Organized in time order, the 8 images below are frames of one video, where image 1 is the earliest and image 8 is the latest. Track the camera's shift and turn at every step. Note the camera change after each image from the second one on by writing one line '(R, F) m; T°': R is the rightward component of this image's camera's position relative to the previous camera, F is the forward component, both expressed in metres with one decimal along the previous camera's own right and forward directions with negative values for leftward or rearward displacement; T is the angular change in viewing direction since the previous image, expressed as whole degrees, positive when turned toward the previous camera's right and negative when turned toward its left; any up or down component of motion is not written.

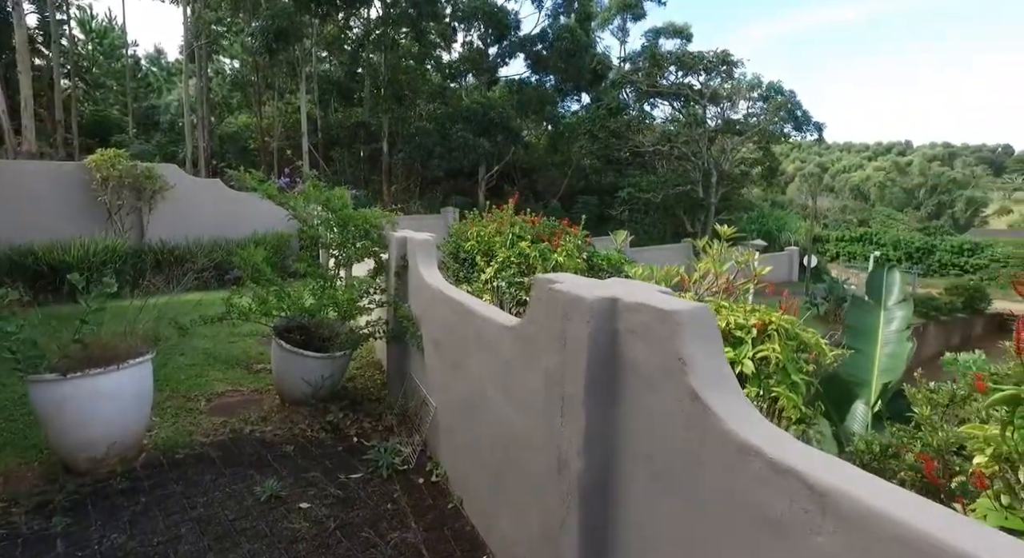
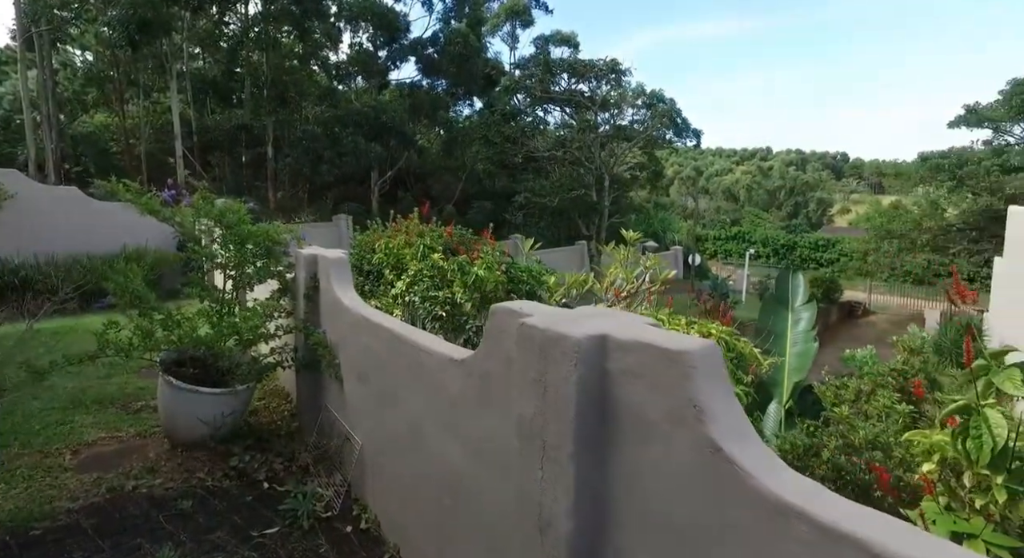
(-0.2, +0.3) m; +9°
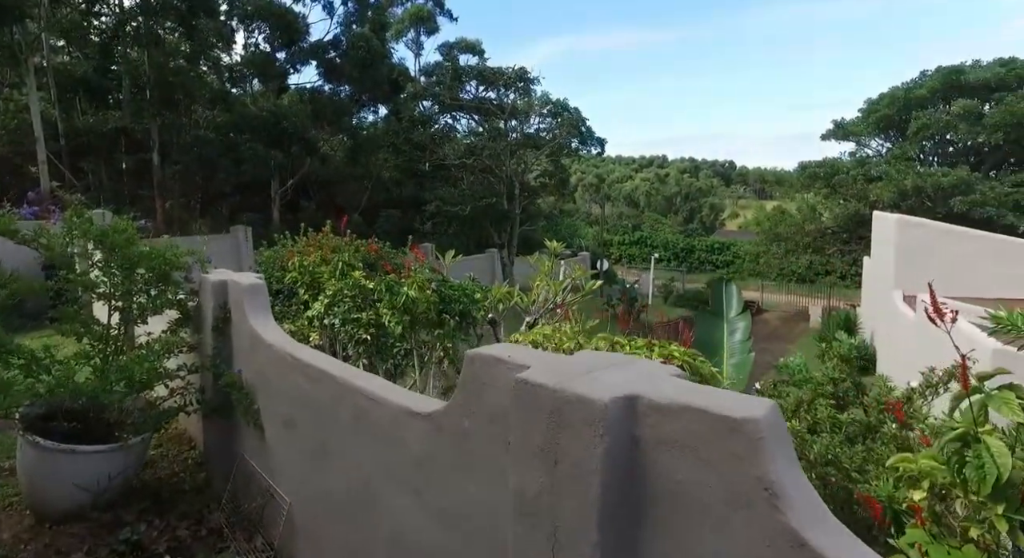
(-0.2, +0.3) m; +8°
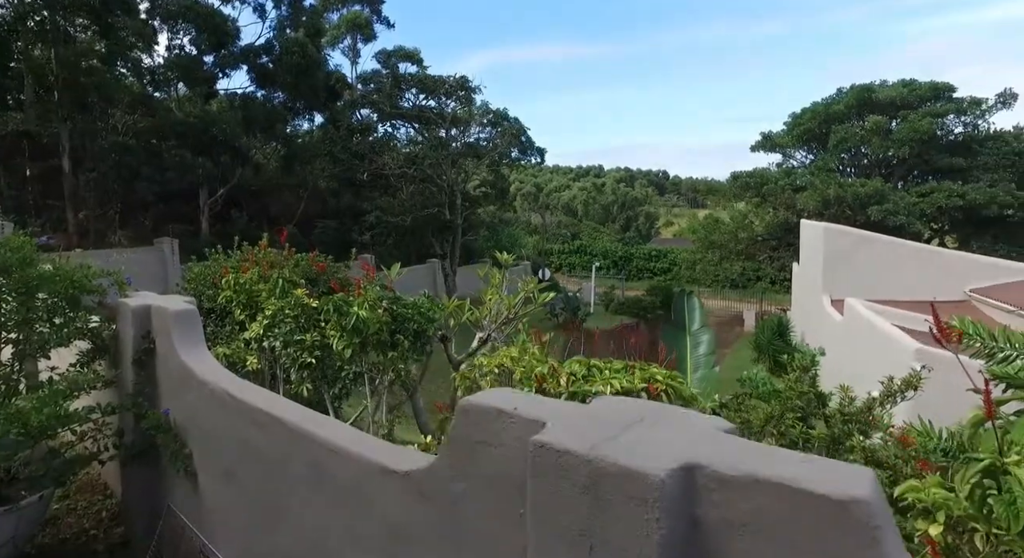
(-0.1, +0.3) m; +5°
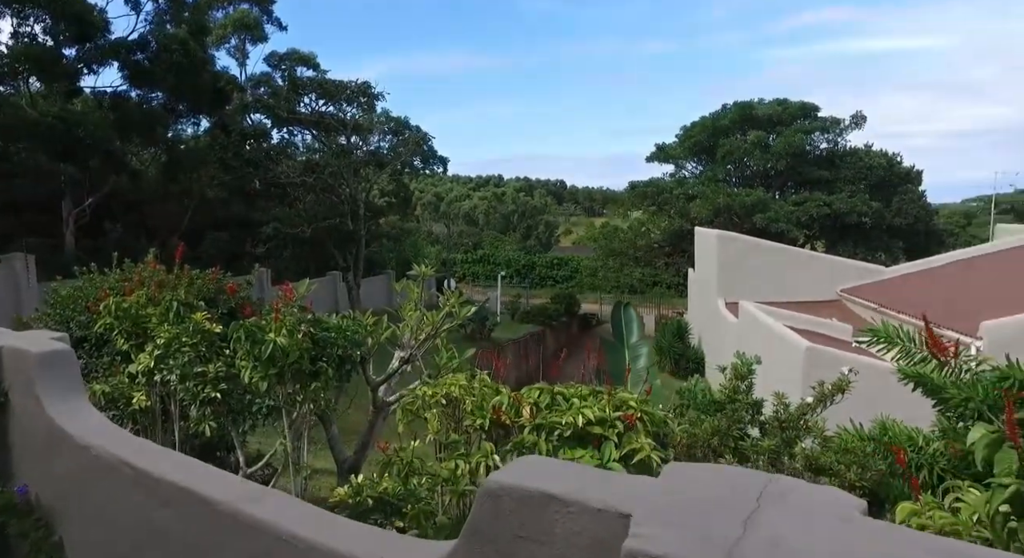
(-0.2, +0.4) m; +9°
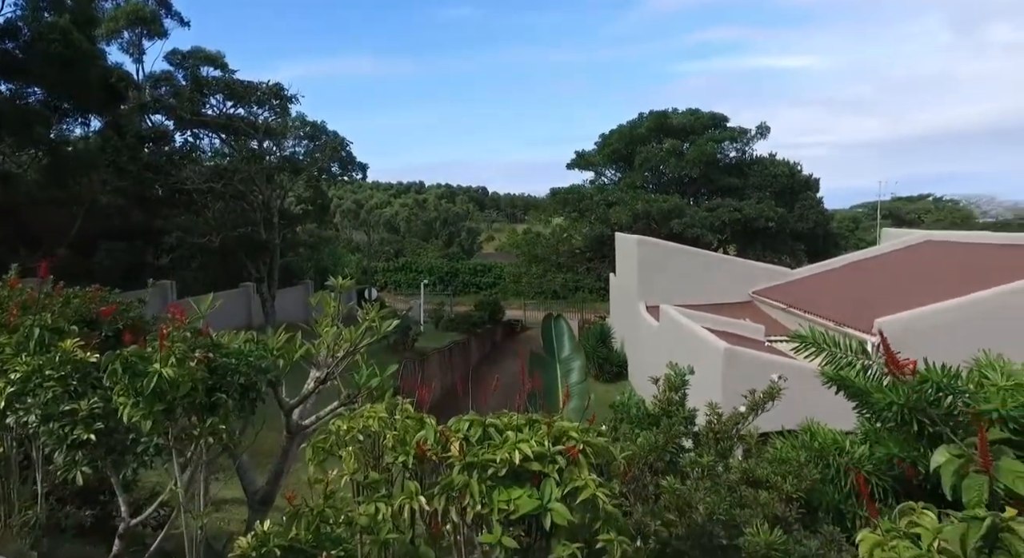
(0.0, +0.3) m; +7°
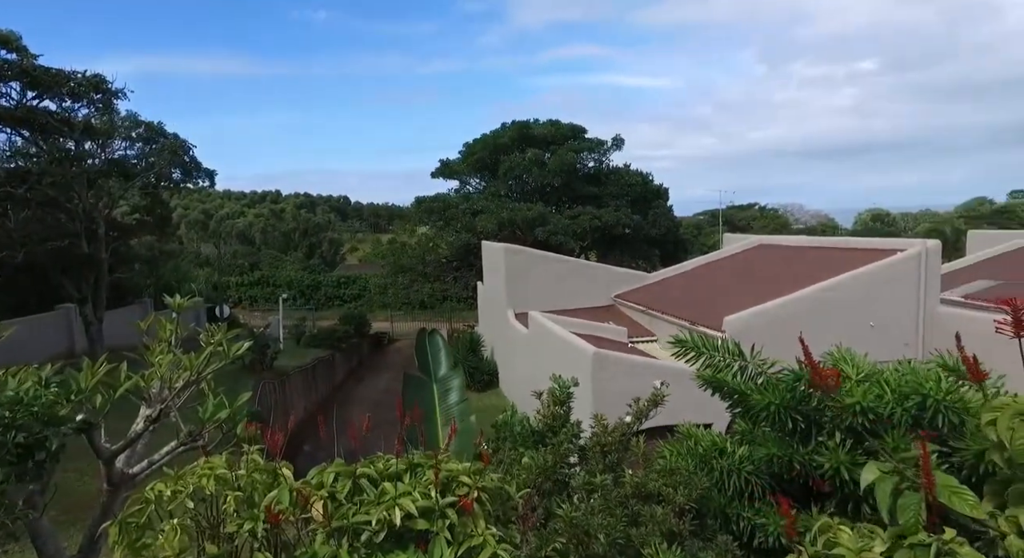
(0.0, +0.4) m; +12°
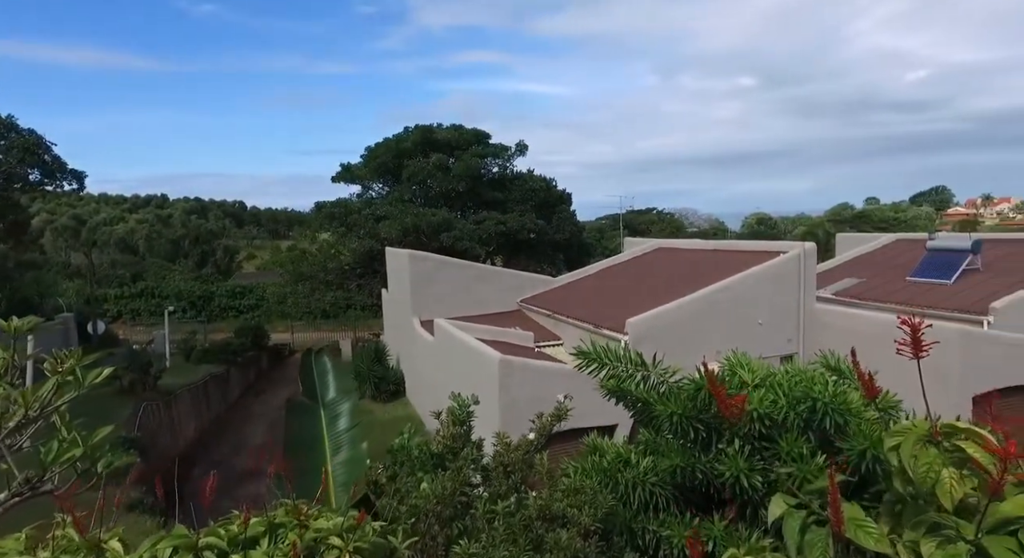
(+0.1, +0.2) m; +8°
